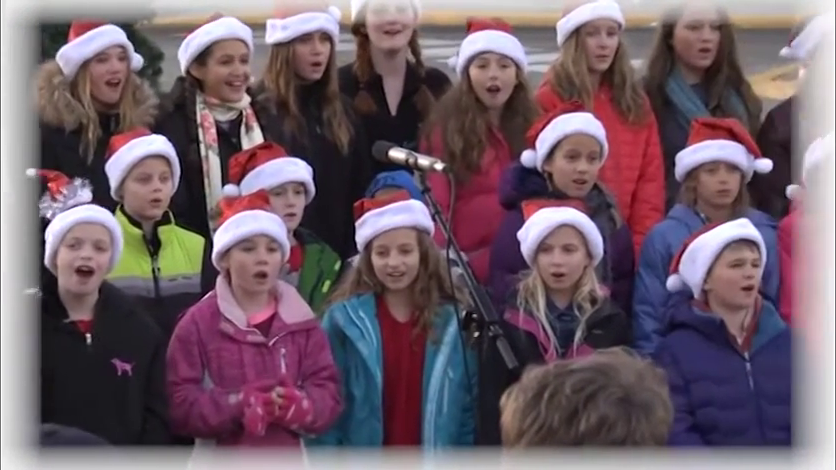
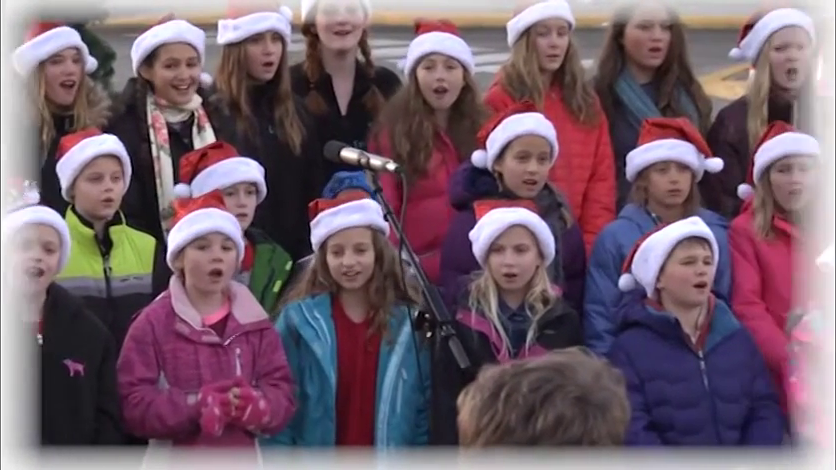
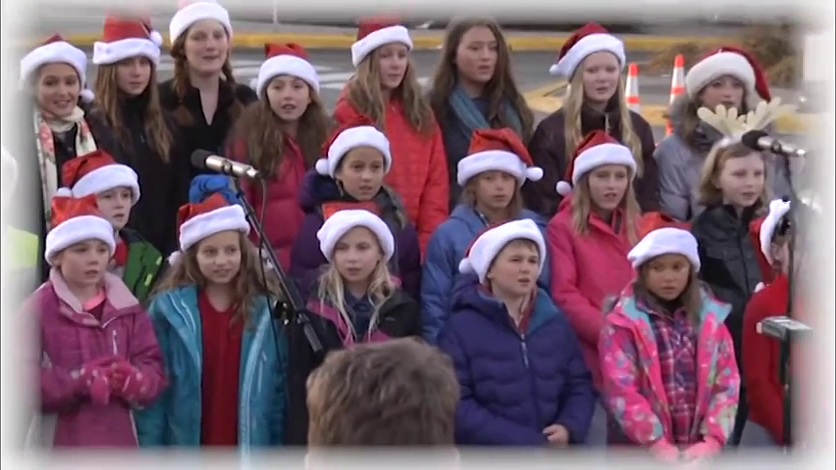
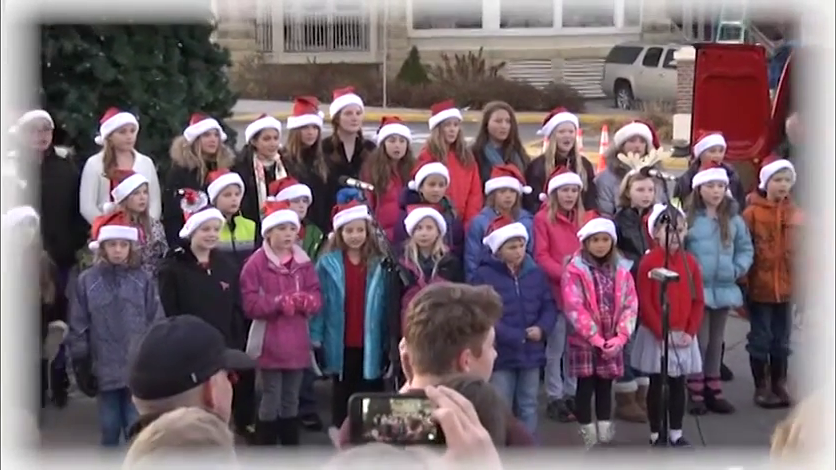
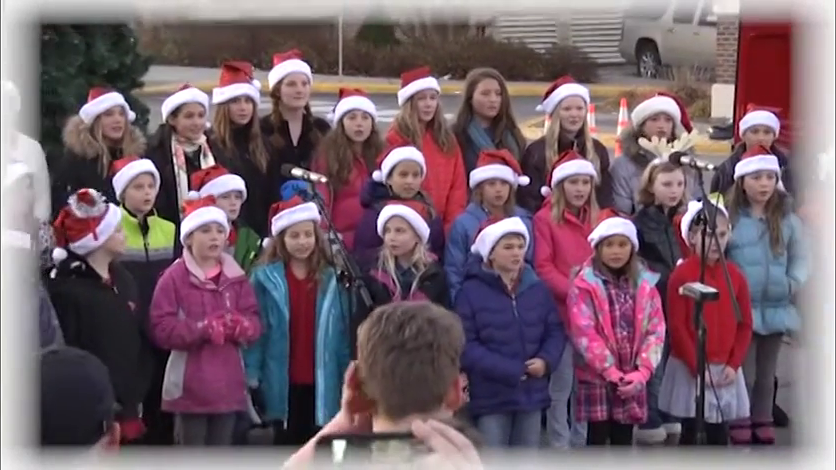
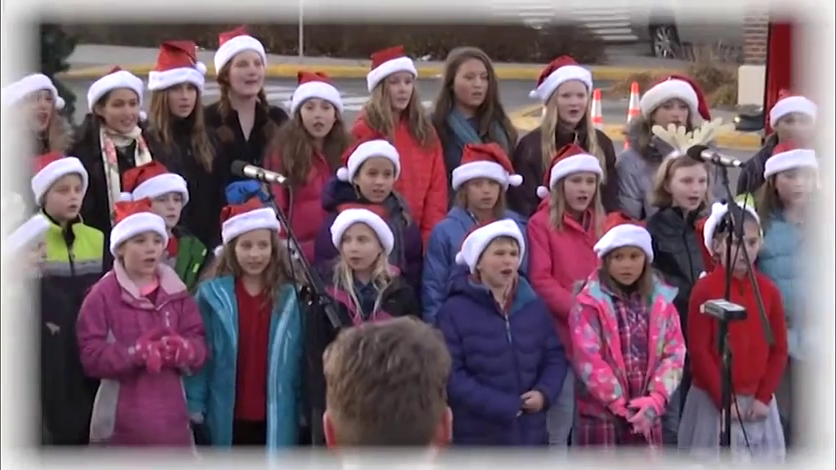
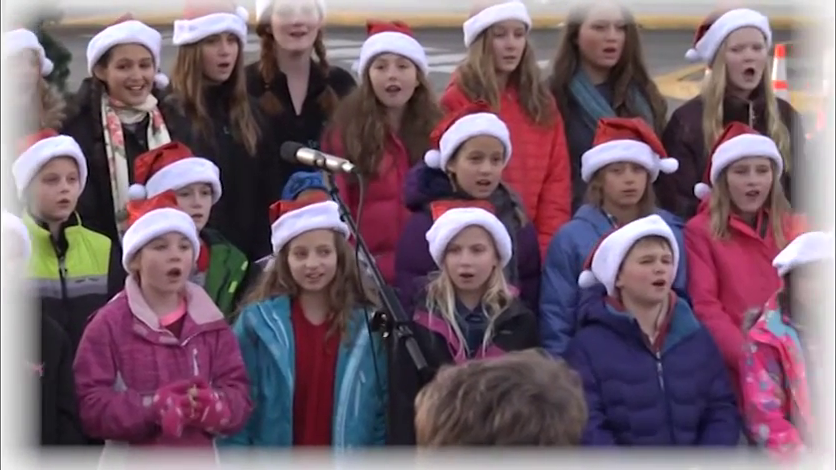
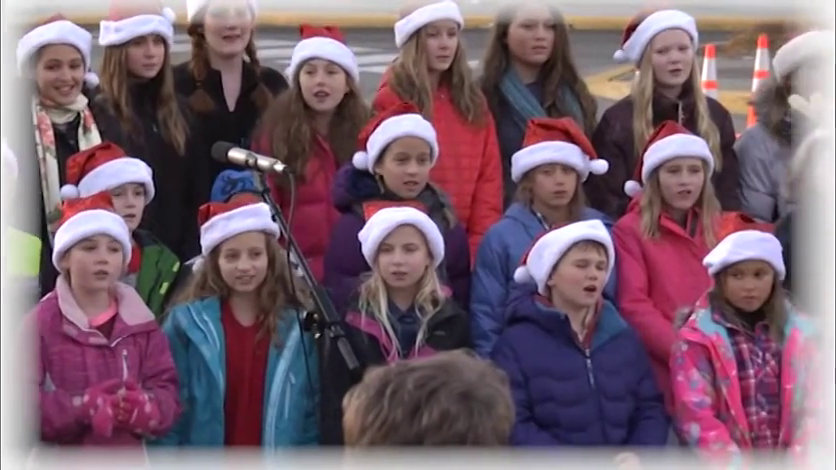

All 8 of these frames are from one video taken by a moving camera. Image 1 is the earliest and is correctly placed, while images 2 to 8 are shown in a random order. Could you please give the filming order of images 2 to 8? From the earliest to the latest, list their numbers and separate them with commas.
2, 7, 8, 3, 6, 5, 4
